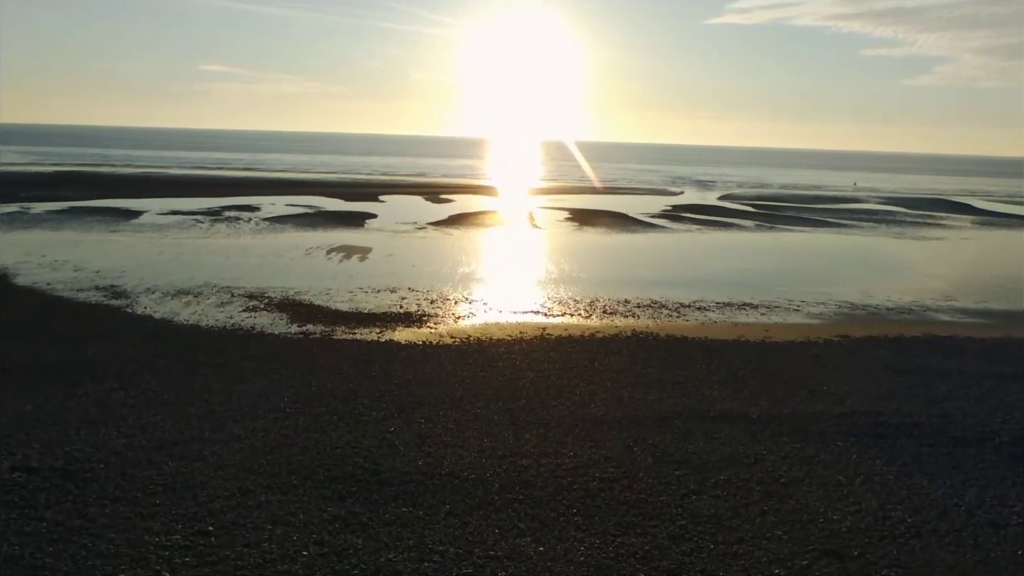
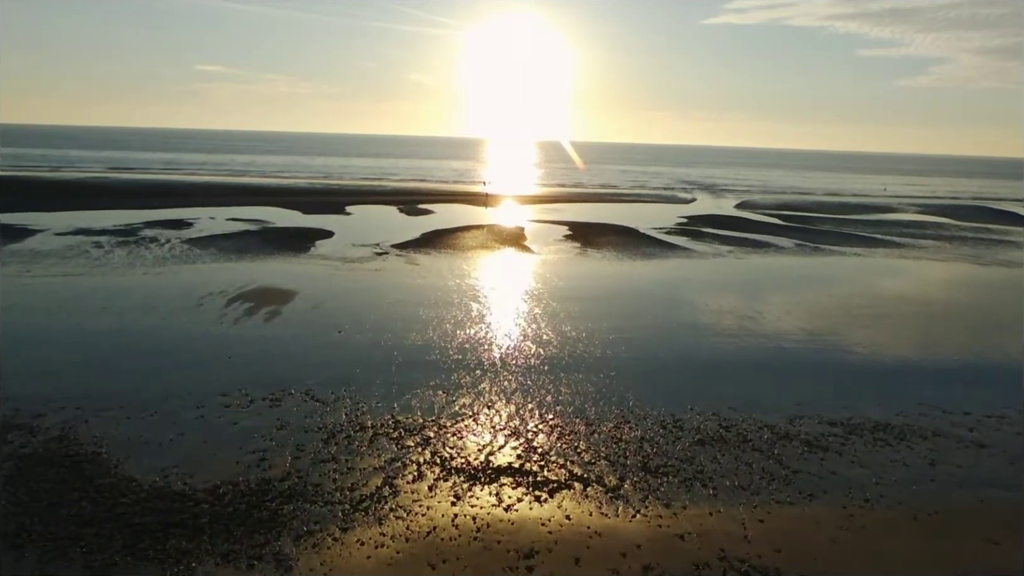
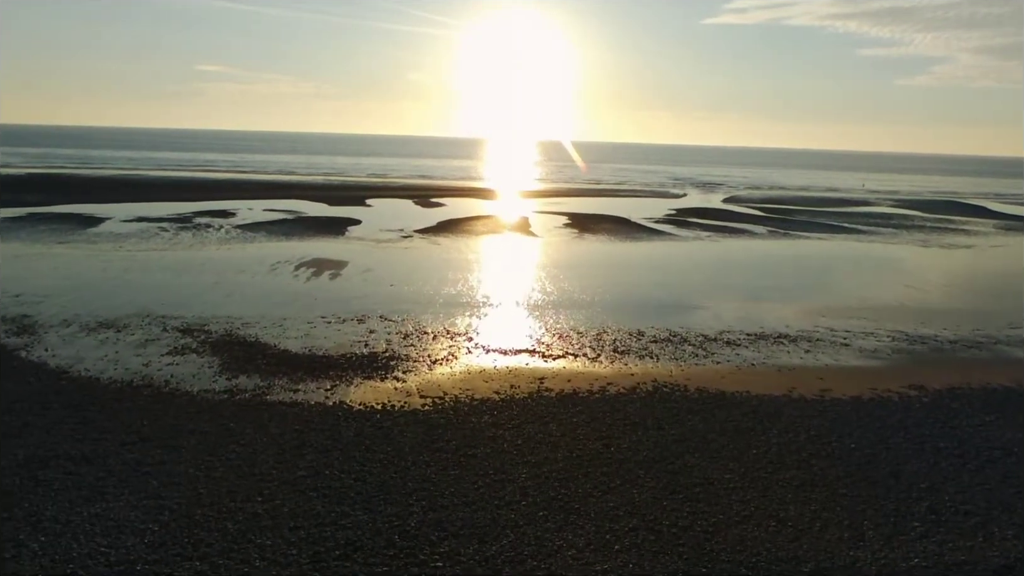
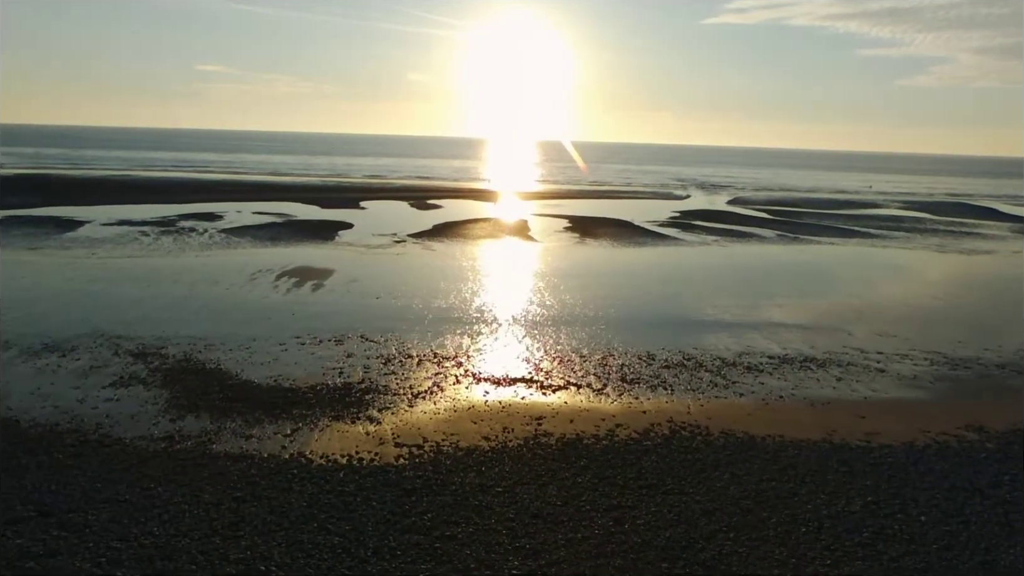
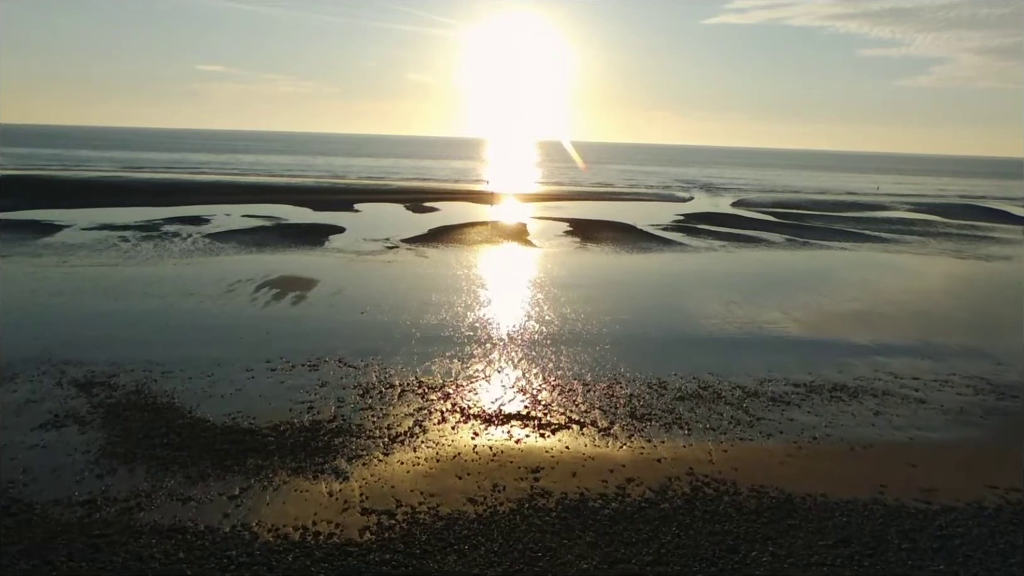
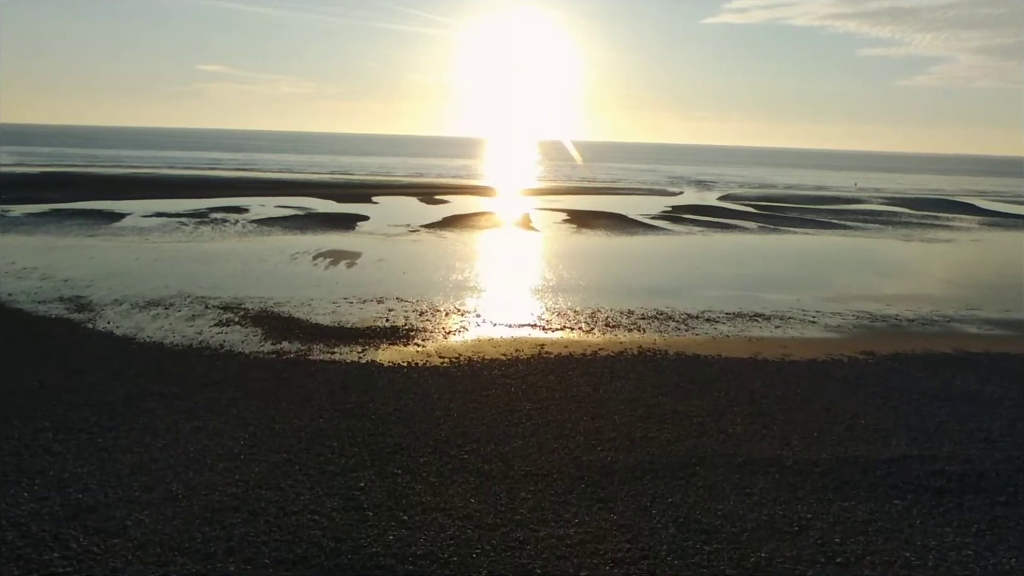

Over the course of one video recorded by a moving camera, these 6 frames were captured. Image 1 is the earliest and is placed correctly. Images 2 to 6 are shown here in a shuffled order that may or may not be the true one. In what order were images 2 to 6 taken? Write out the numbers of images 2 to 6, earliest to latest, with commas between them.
6, 3, 4, 5, 2
